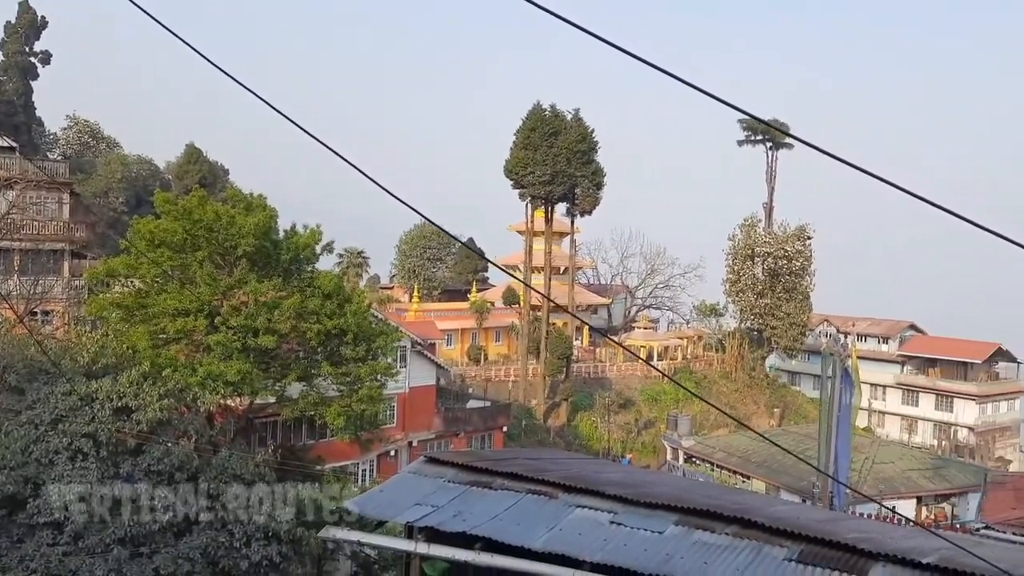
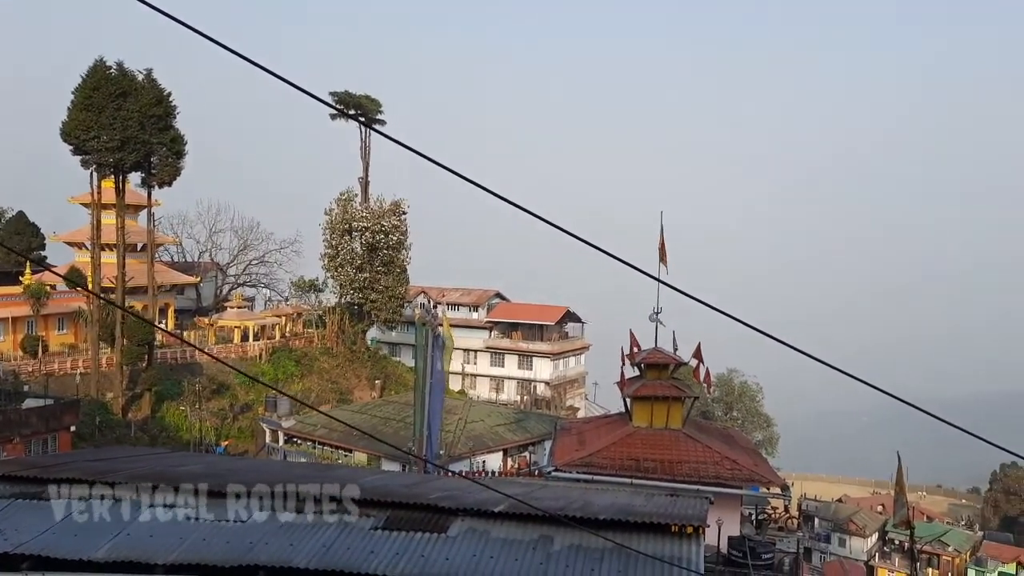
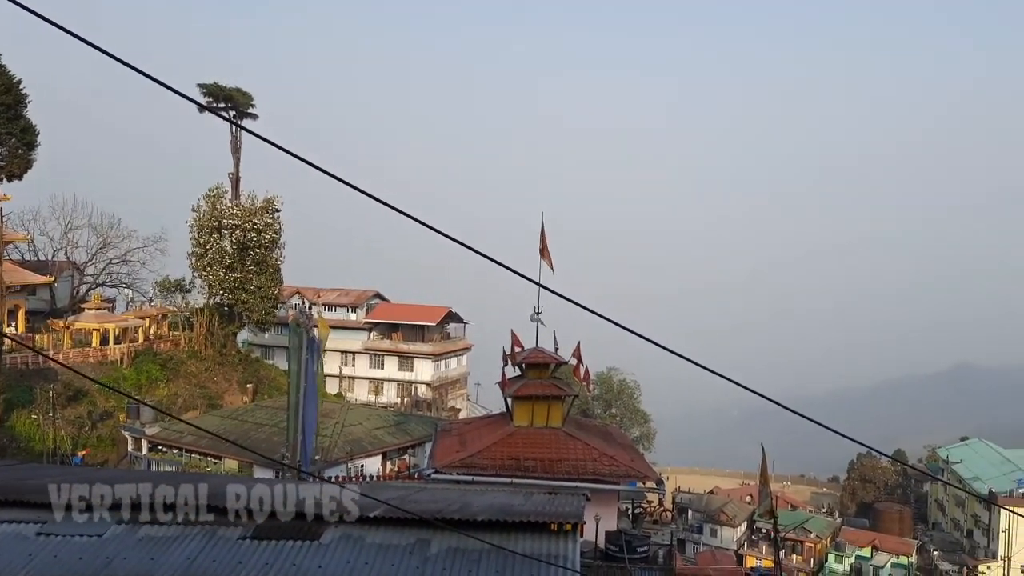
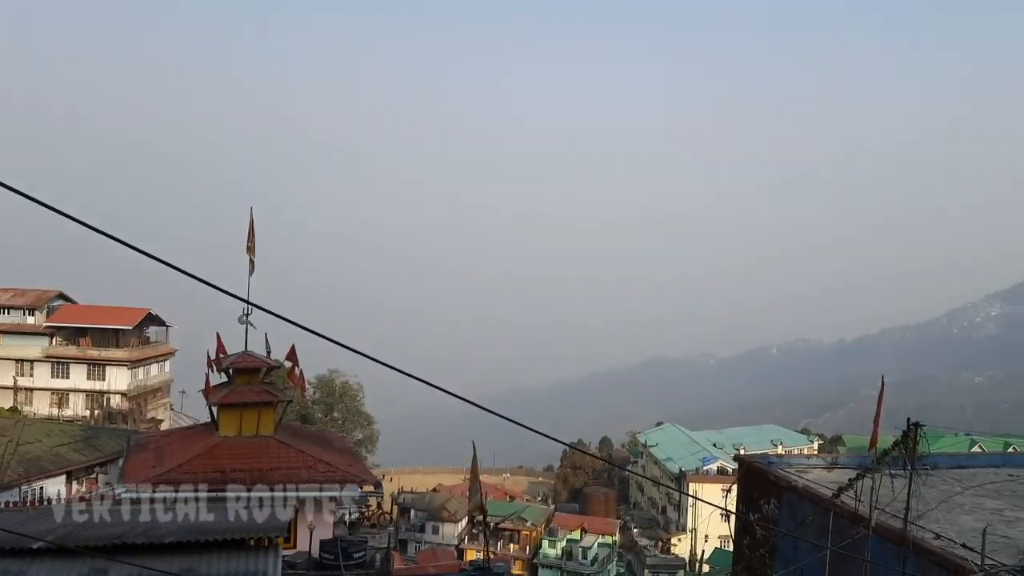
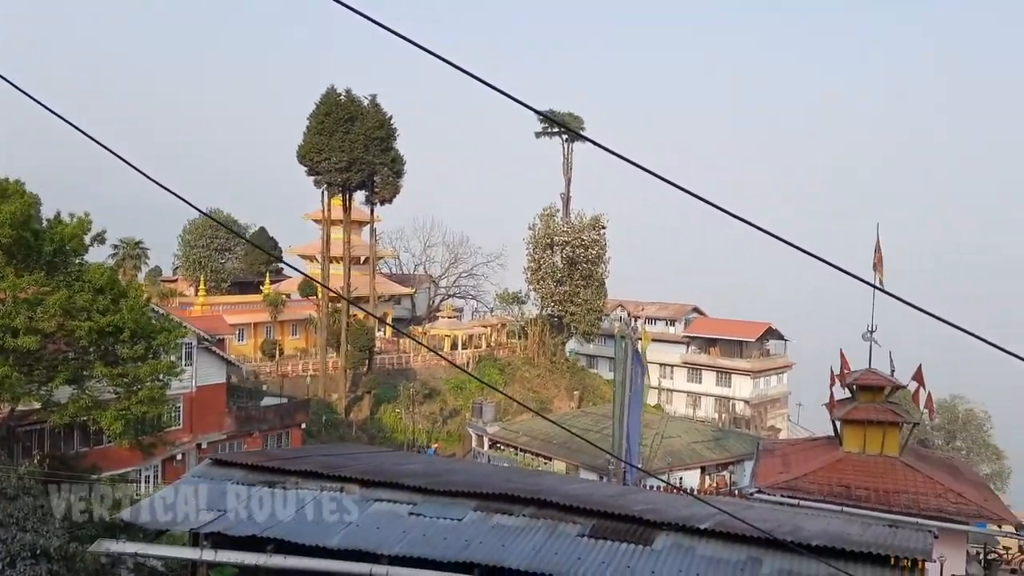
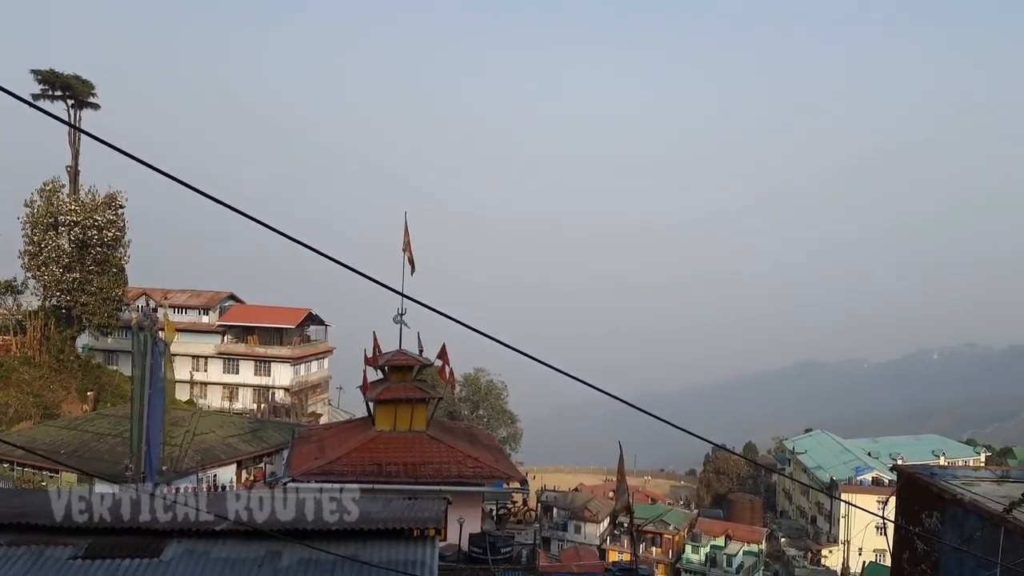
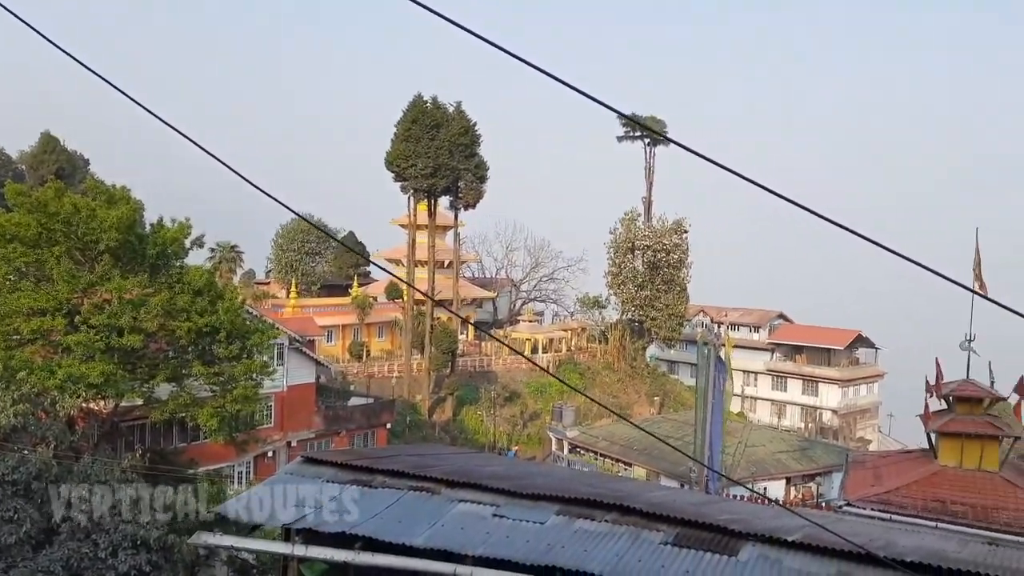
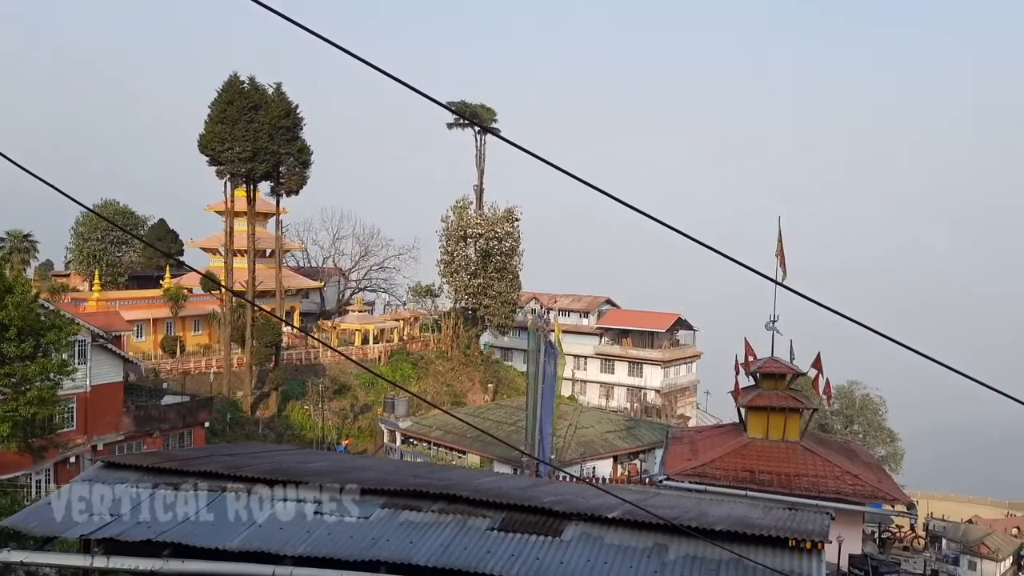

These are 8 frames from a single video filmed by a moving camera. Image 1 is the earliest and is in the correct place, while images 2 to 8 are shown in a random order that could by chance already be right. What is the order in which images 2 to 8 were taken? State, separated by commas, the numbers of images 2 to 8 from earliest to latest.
7, 5, 8, 2, 3, 6, 4
